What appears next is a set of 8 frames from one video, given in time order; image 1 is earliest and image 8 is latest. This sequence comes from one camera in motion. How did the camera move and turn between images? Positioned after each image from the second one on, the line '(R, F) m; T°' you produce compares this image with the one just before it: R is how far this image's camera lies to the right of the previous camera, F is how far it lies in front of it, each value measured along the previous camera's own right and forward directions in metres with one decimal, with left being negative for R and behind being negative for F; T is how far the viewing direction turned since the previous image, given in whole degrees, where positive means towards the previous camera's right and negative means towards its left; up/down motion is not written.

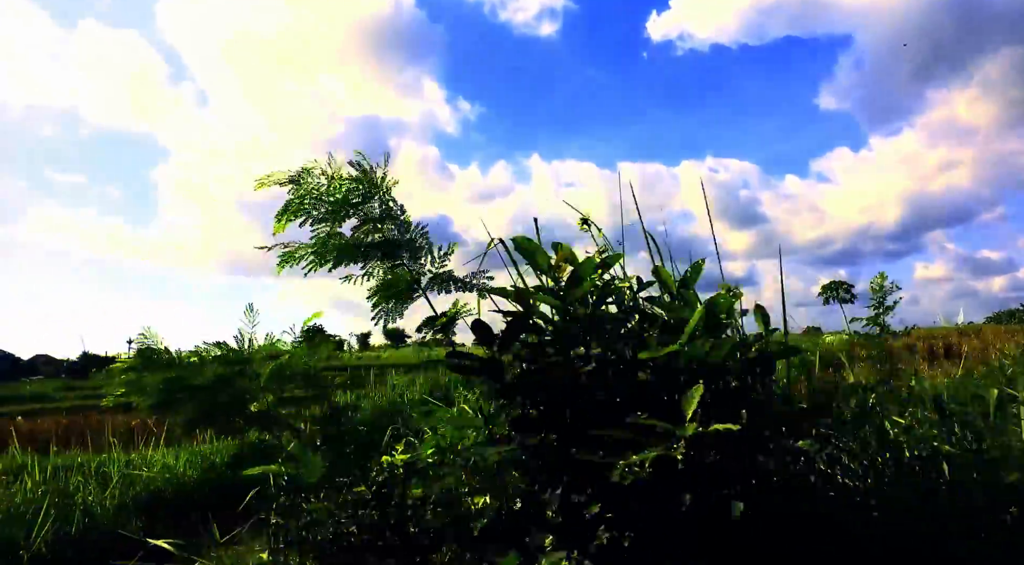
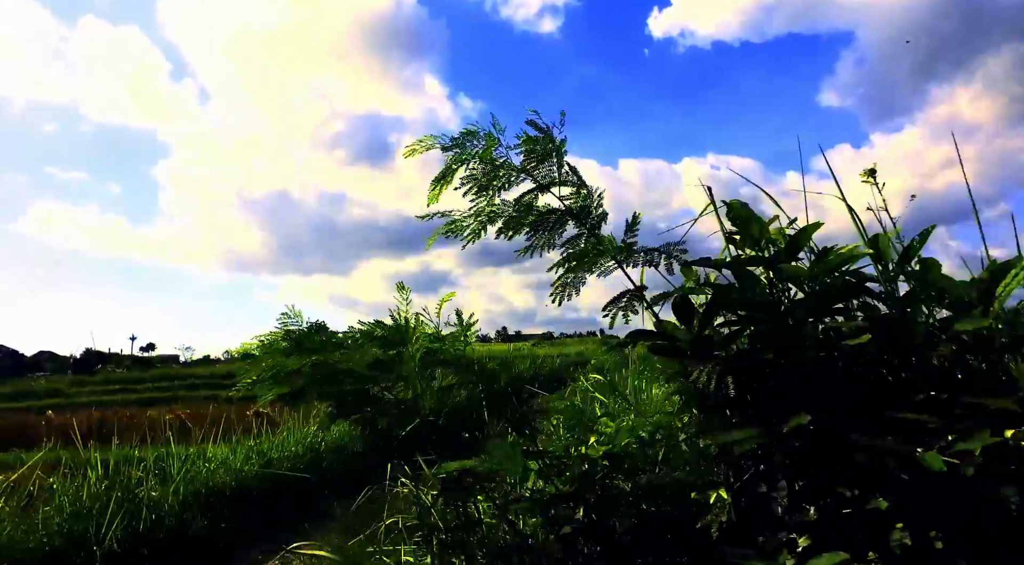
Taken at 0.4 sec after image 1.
(-0.5, +0.2) m; 0°
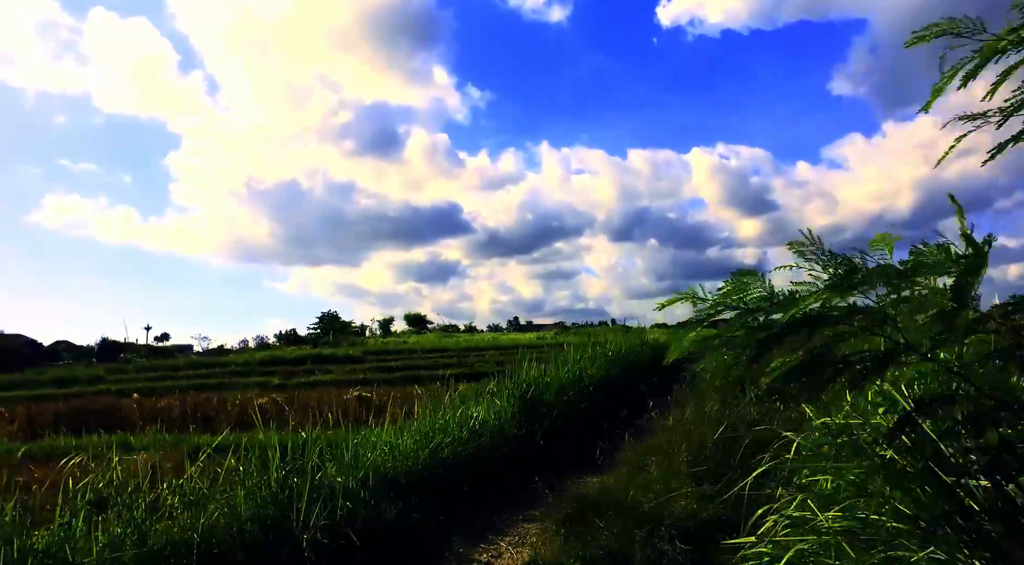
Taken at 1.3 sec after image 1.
(-1.3, +0.4) m; -1°
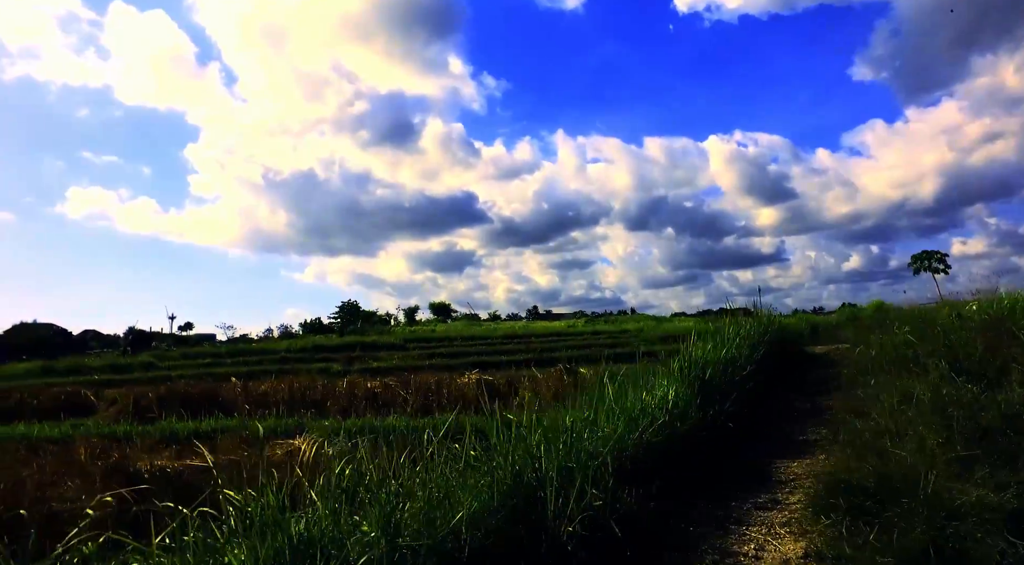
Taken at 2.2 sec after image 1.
(-1.3, +0.4) m; -2°
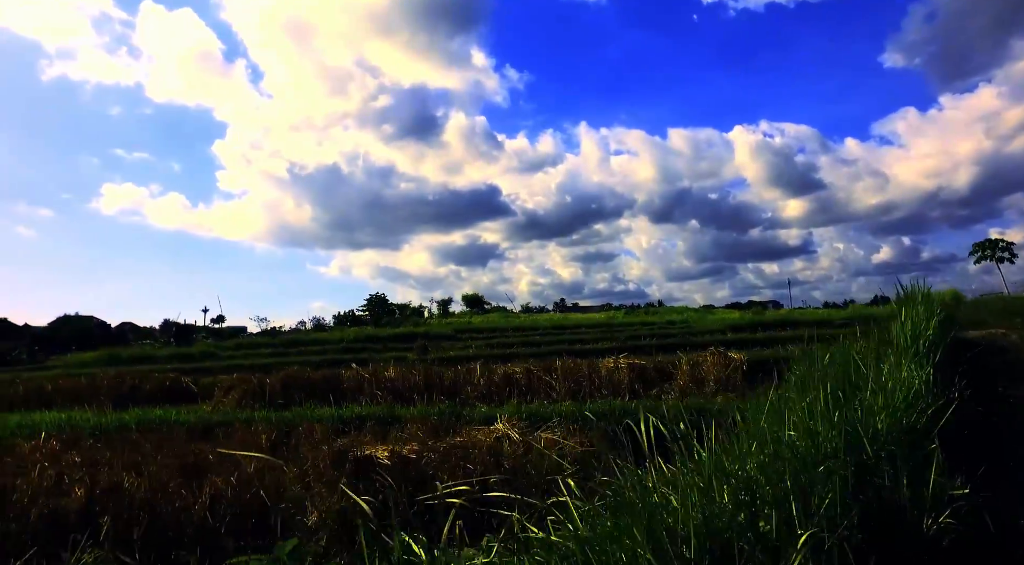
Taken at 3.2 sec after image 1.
(-1.5, +0.4) m; -2°
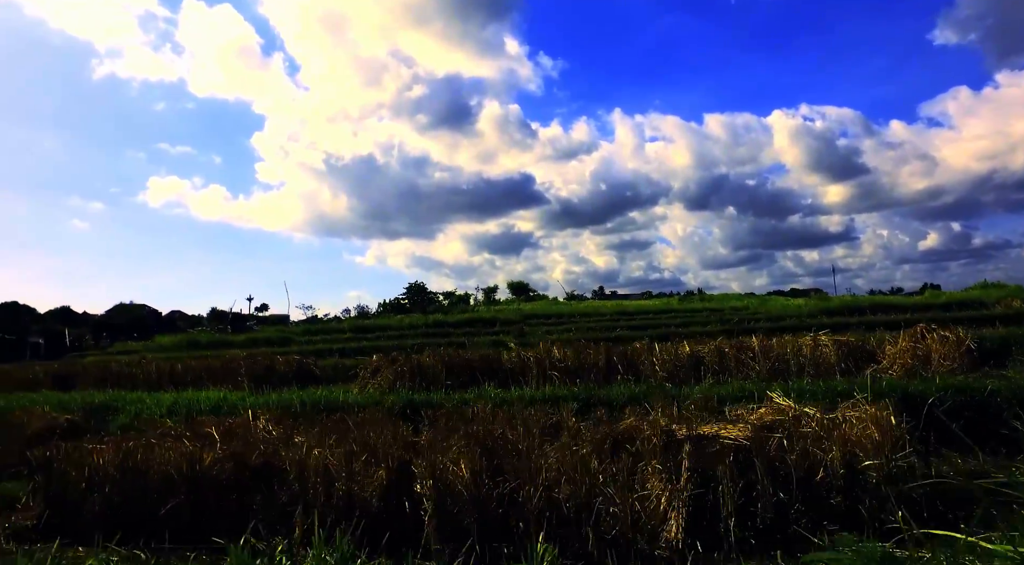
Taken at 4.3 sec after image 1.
(-1.8, +0.5) m; -3°
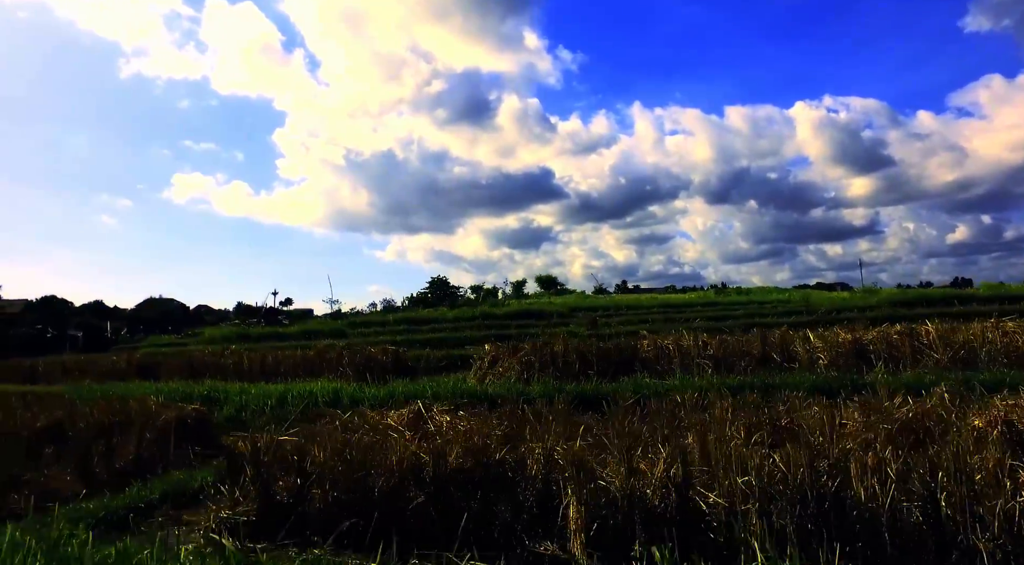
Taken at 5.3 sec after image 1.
(-1.5, +0.5) m; -2°
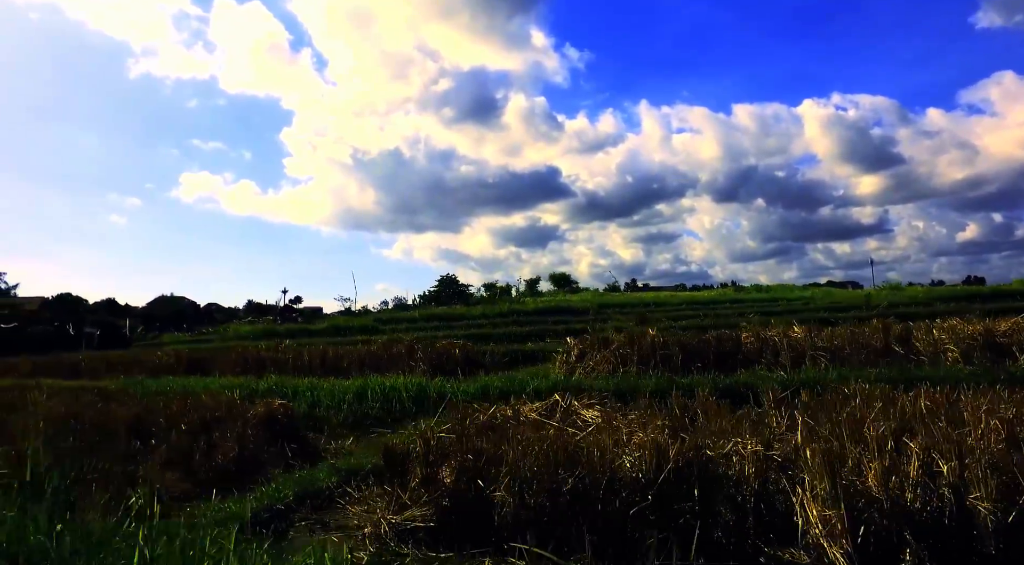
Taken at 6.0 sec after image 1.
(-1.1, +0.4) m; -1°
